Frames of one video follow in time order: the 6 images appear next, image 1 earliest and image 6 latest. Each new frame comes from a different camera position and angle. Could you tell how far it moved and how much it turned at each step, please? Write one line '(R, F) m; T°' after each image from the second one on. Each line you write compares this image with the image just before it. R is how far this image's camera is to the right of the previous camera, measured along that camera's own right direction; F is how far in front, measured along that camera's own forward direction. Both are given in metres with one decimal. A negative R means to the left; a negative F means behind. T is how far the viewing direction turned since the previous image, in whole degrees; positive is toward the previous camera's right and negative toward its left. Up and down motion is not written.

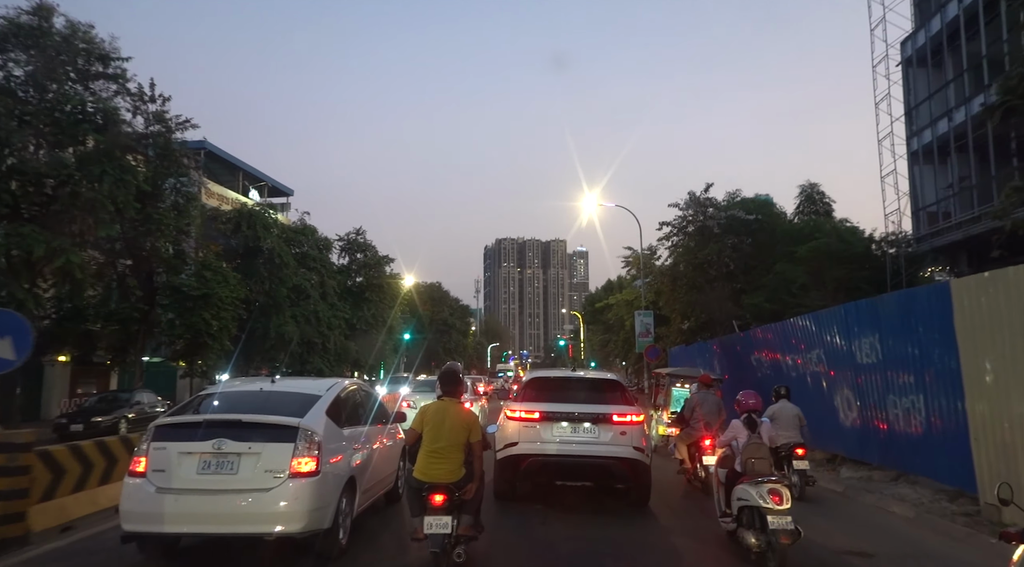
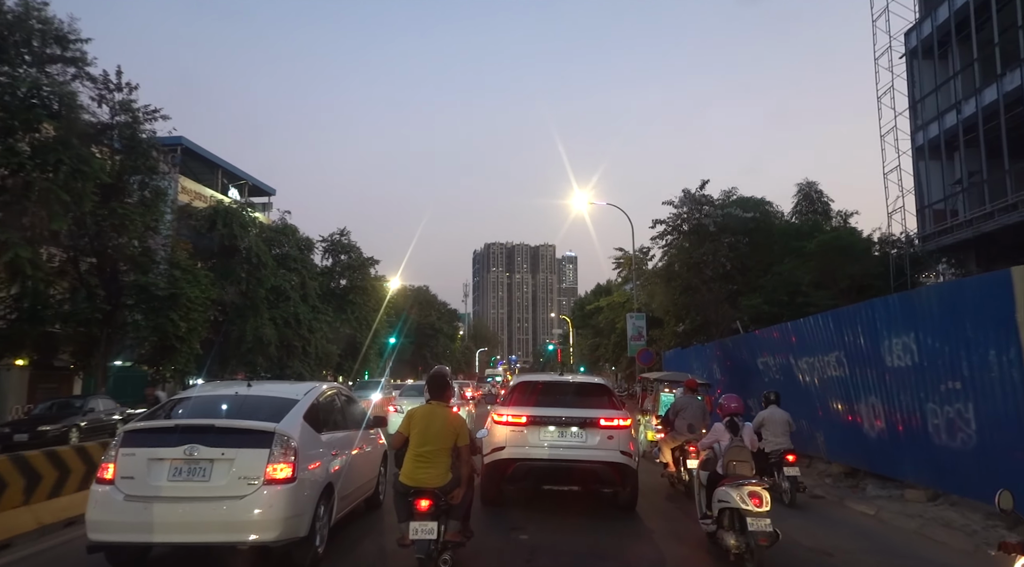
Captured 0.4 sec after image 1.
(0.0, +0.2) m; +1°
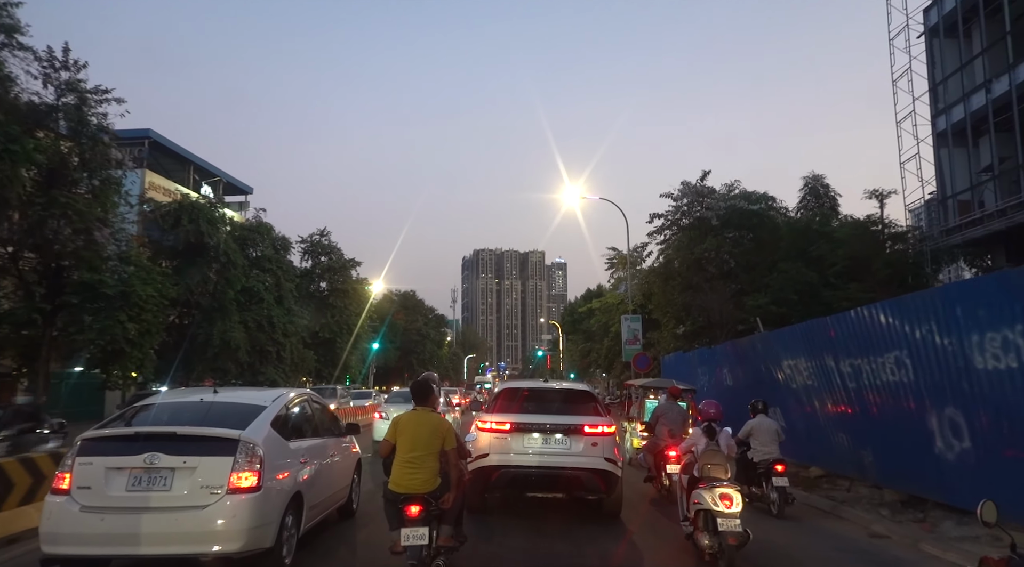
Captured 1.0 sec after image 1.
(0.0, +0.3) m; +1°
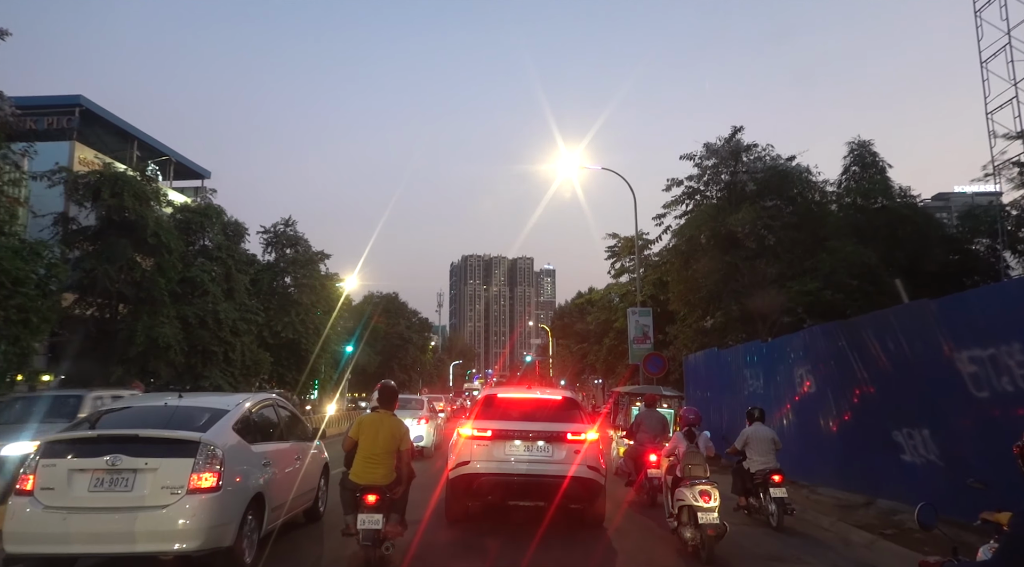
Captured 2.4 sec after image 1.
(0.0, +0.7) m; +1°
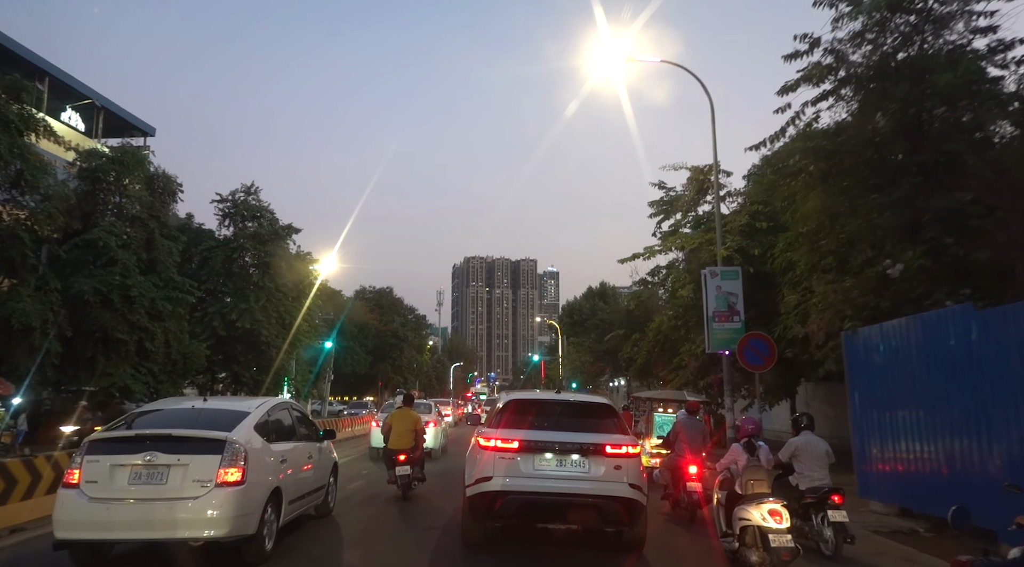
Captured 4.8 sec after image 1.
(0.0, +1.2) m; 0°
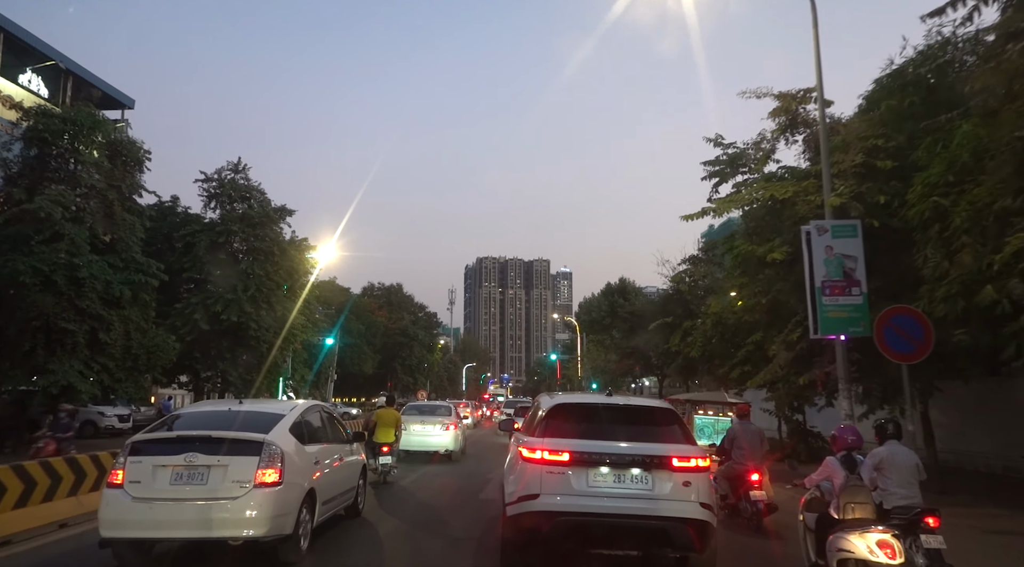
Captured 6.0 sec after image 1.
(0.0, +0.6) m; -1°
